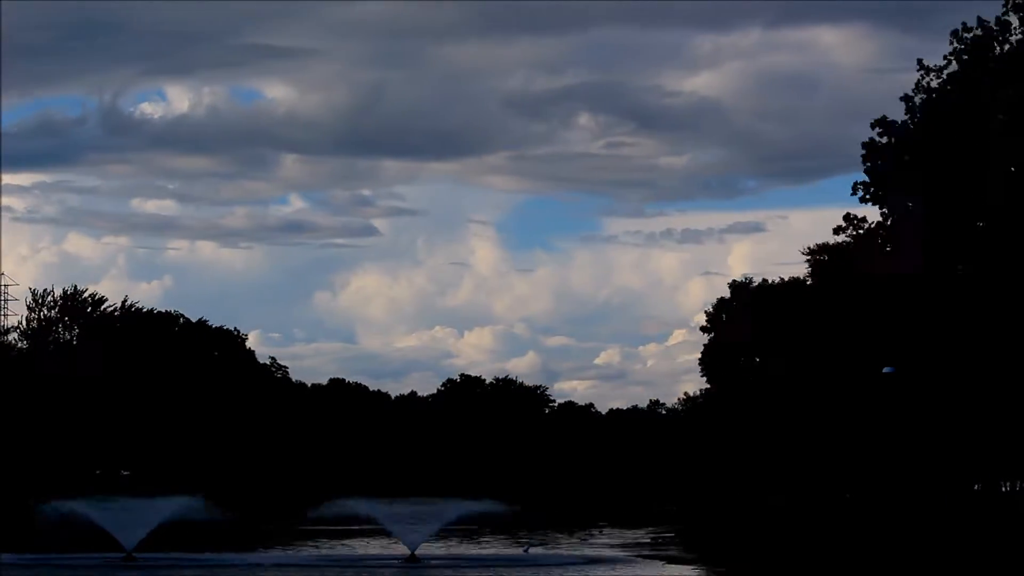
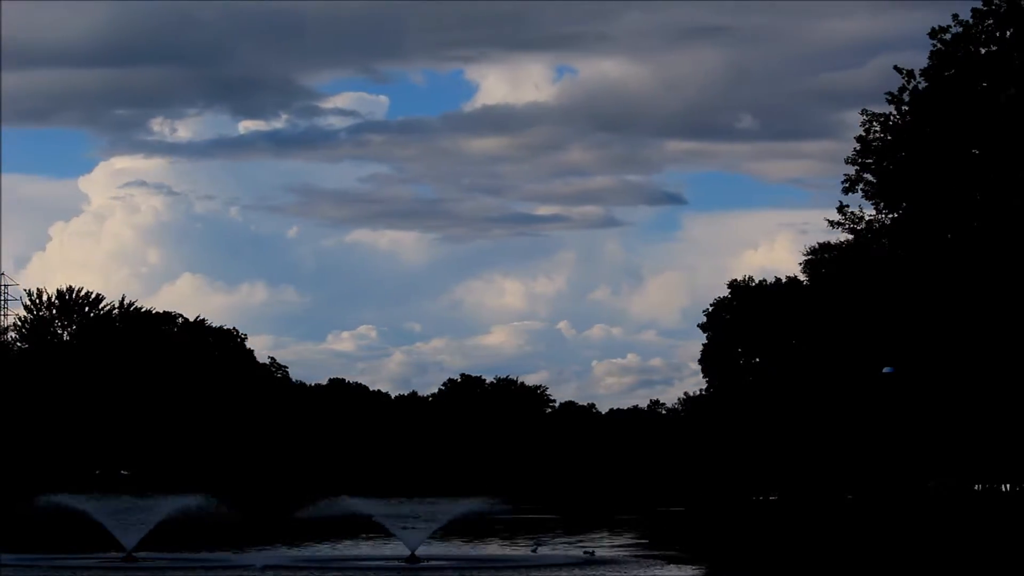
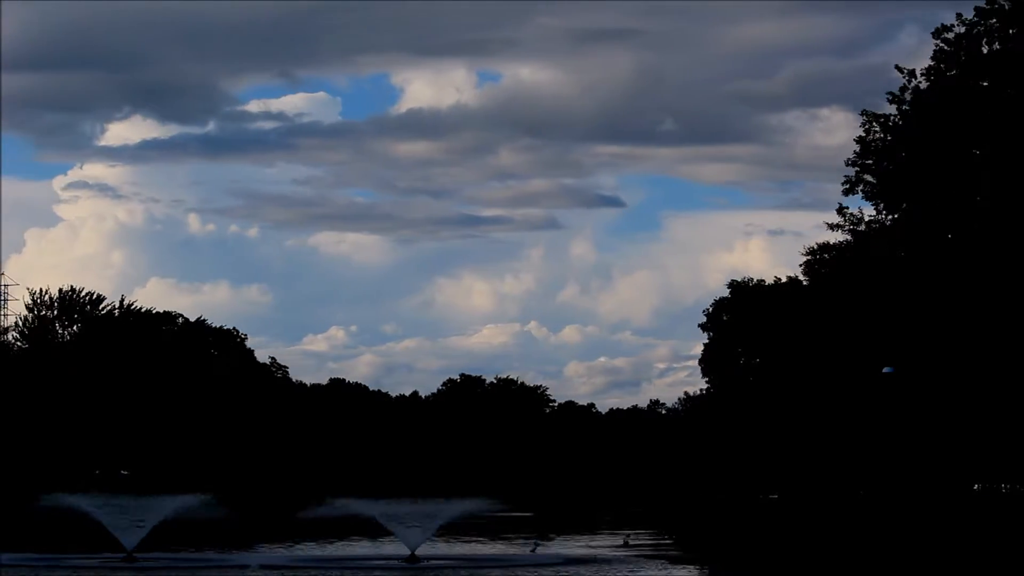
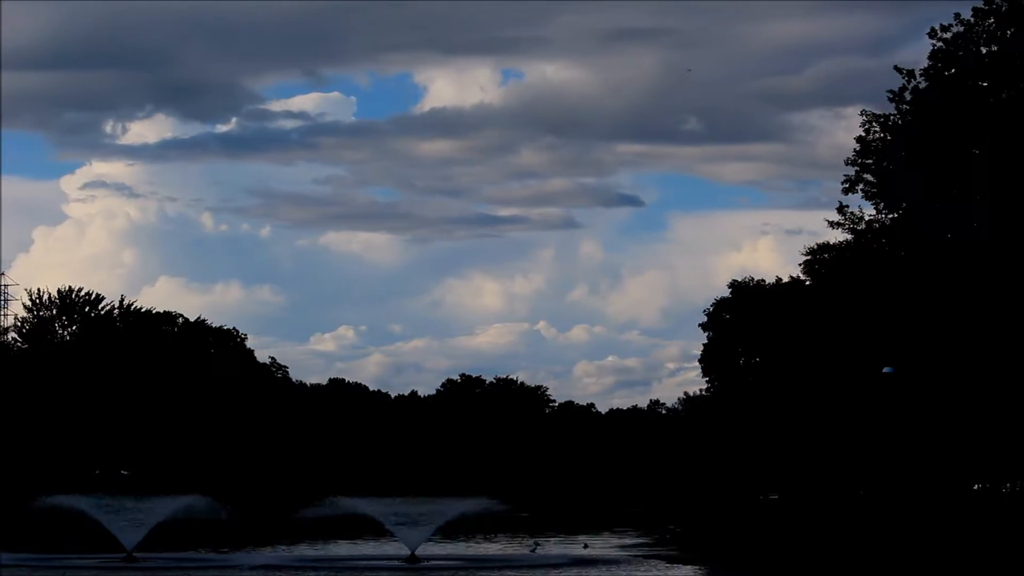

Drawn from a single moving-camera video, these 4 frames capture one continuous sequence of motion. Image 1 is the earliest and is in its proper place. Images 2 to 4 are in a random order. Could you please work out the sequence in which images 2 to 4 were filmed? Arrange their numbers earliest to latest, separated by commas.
3, 4, 2
